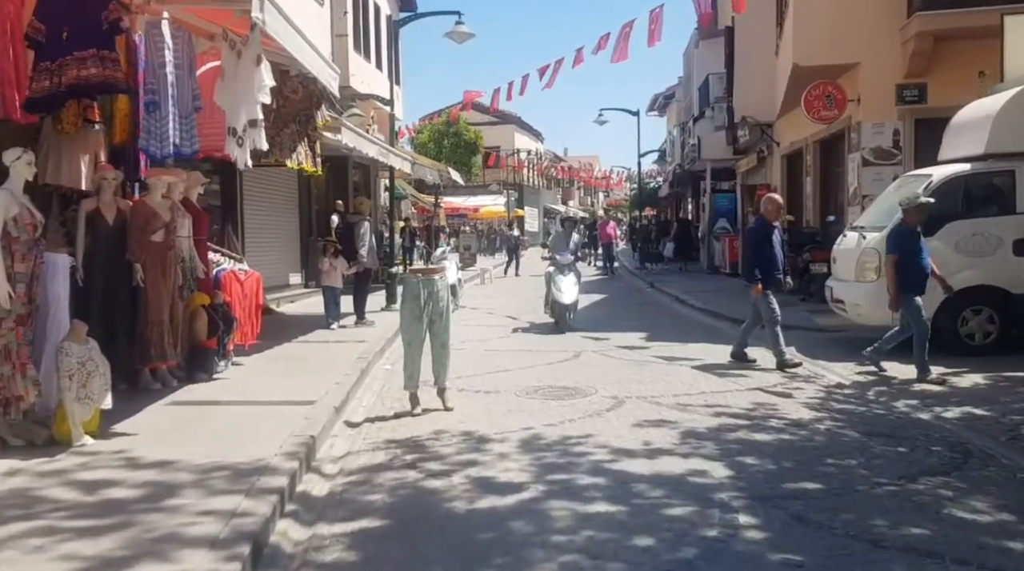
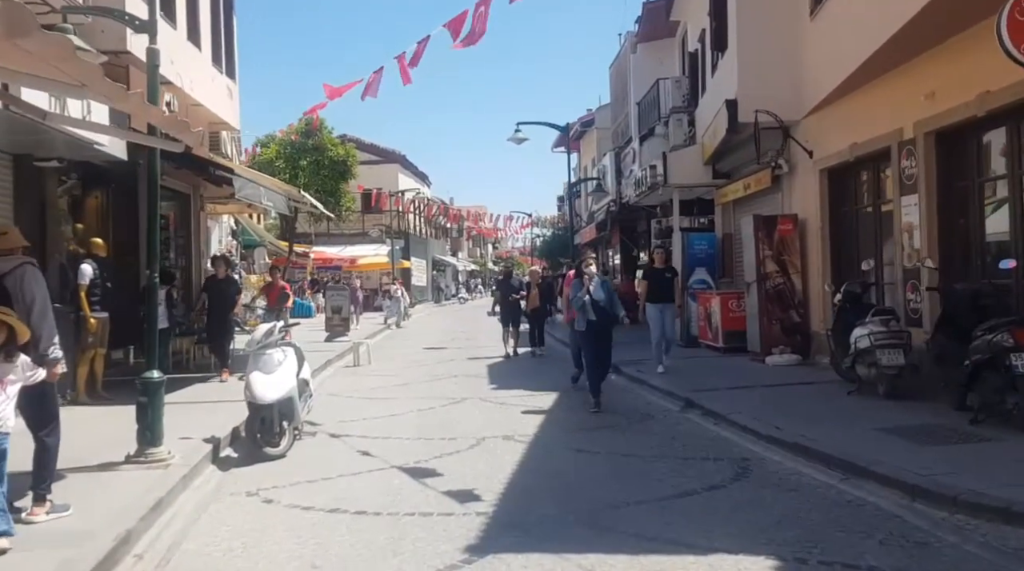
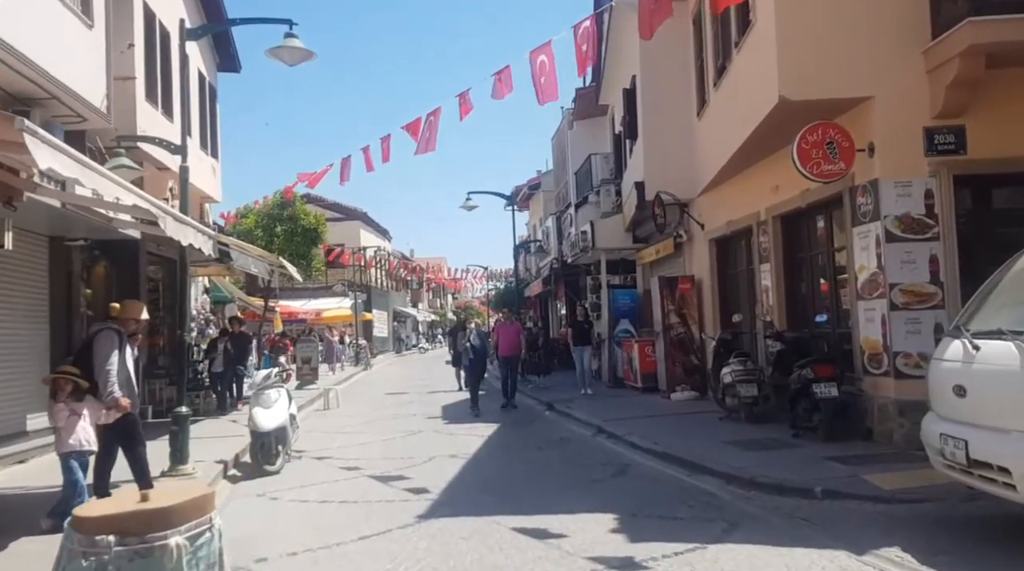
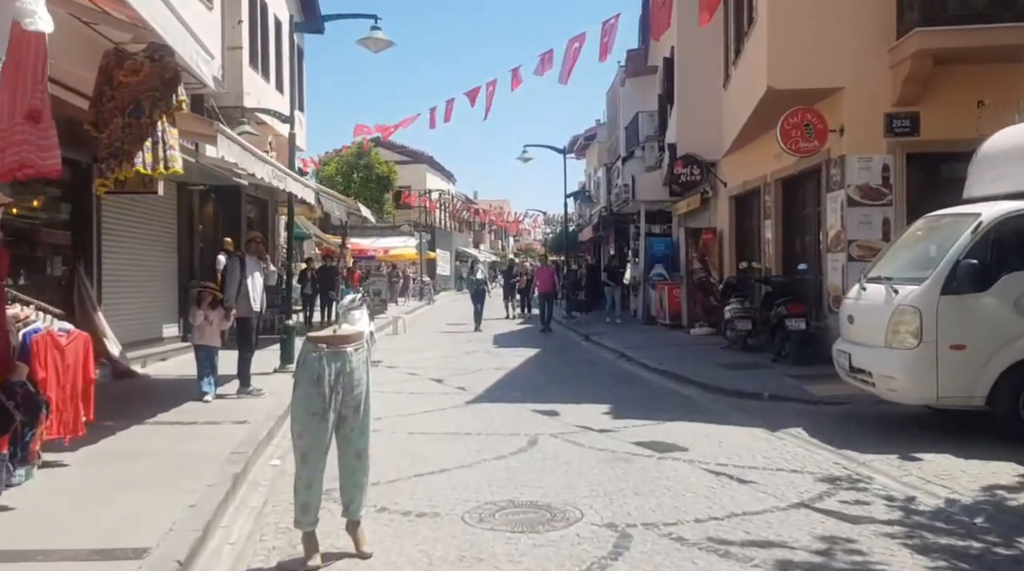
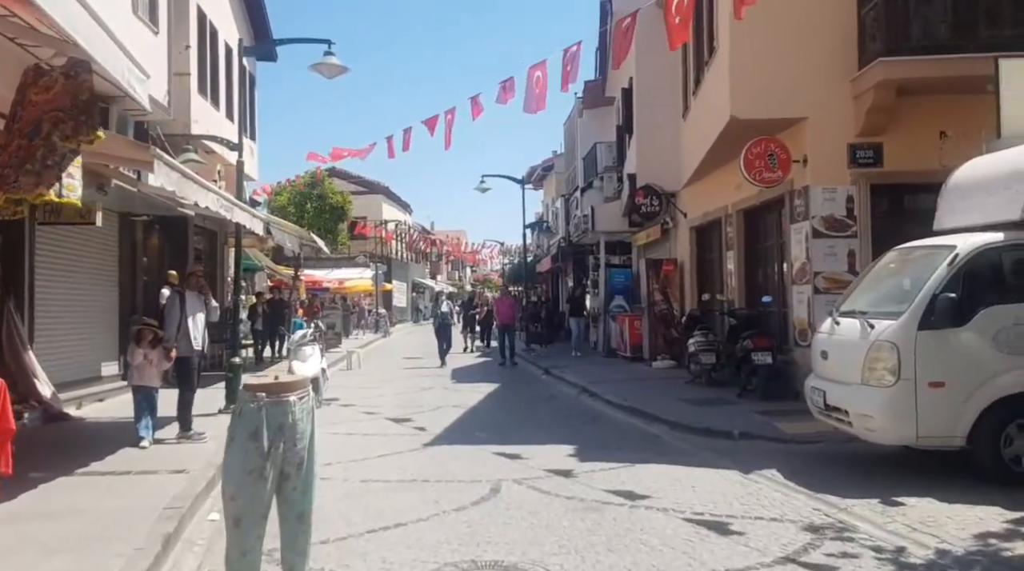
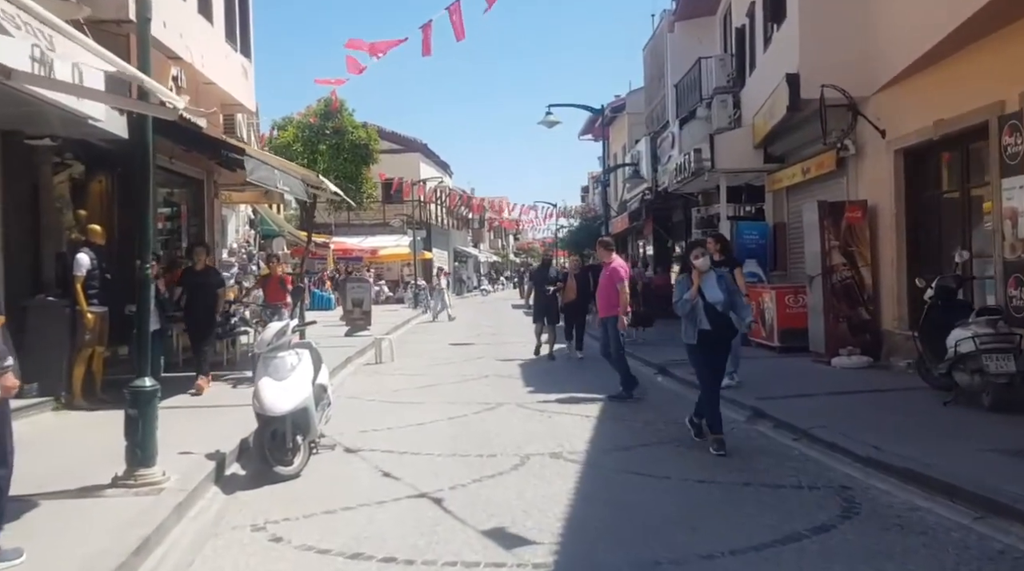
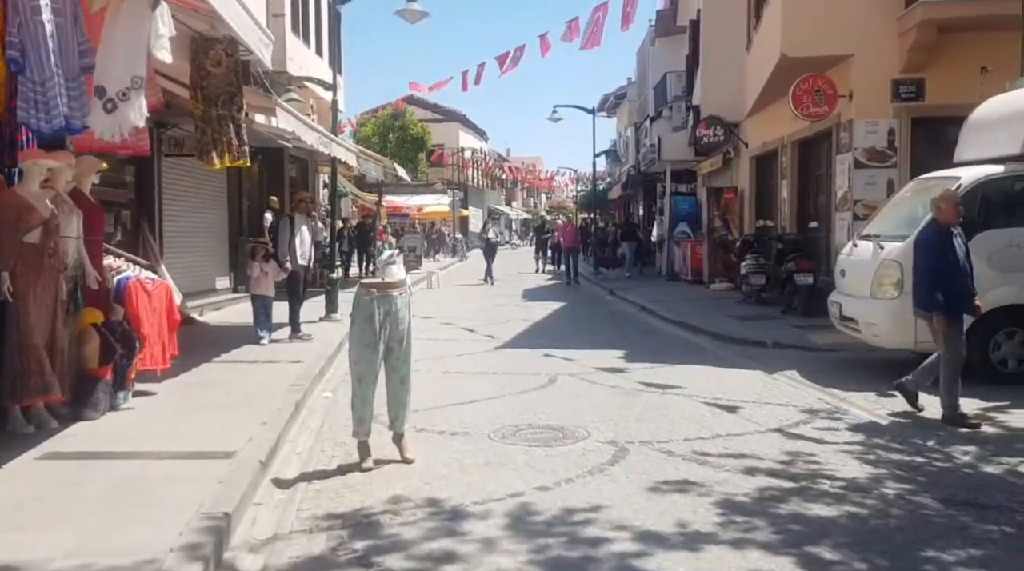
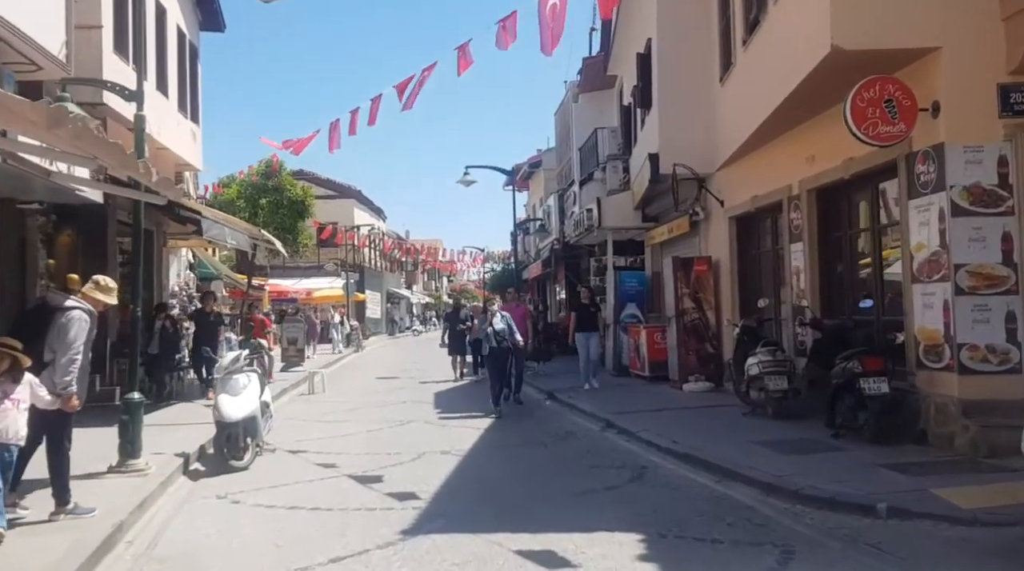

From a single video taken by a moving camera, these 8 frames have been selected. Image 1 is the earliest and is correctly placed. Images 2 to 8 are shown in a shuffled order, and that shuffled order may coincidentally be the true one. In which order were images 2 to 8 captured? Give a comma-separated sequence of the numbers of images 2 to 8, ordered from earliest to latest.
7, 4, 5, 3, 8, 2, 6
